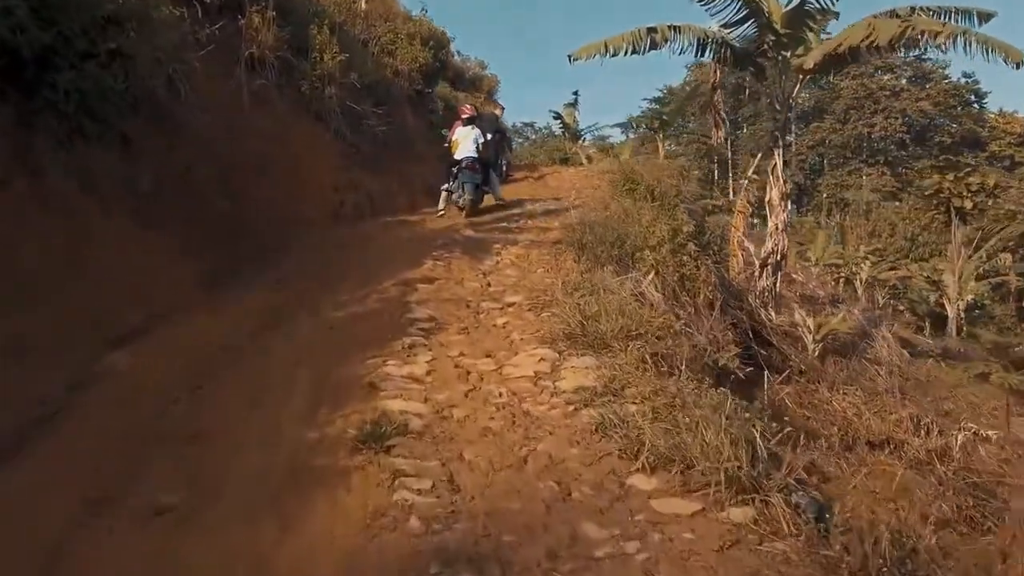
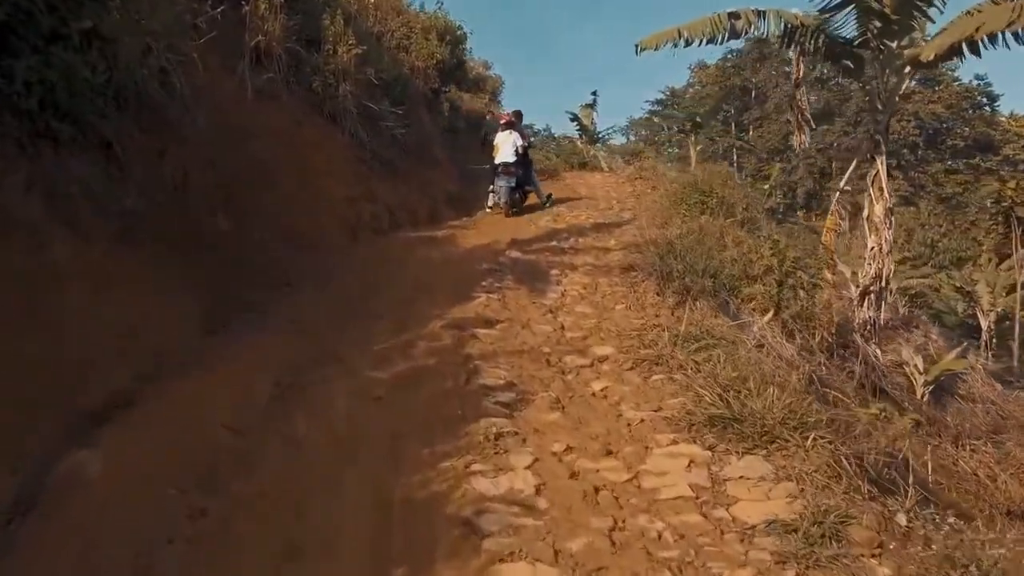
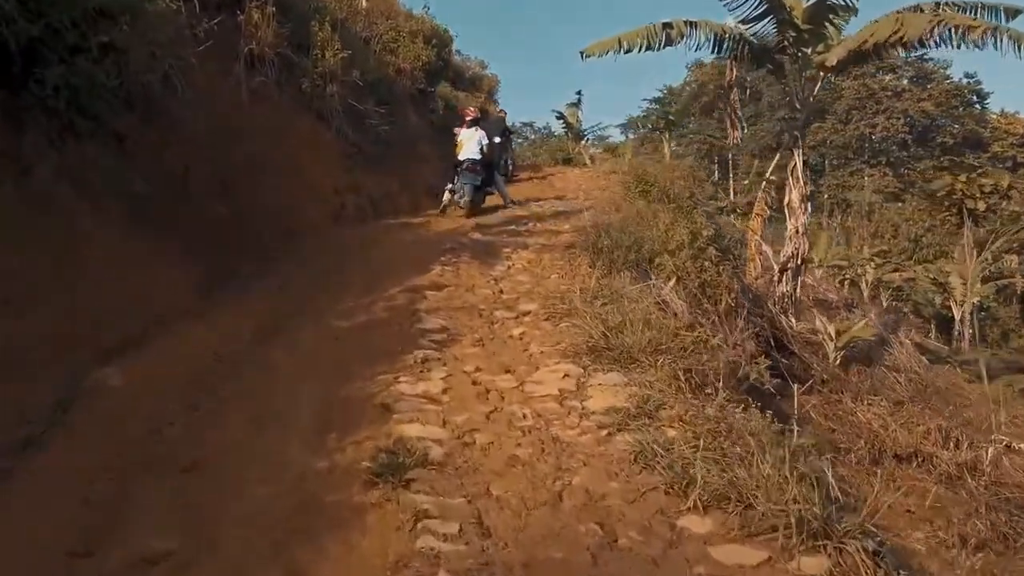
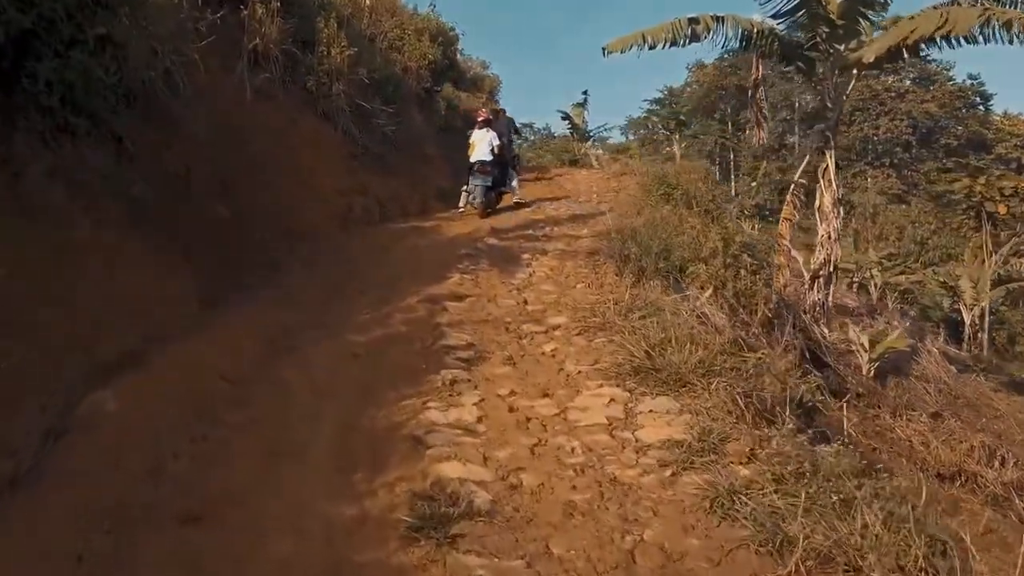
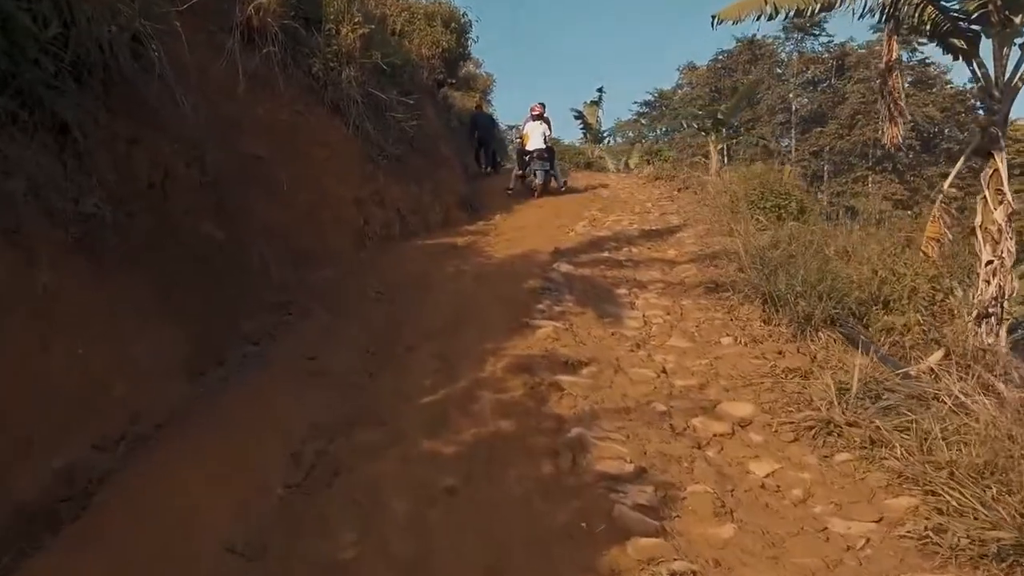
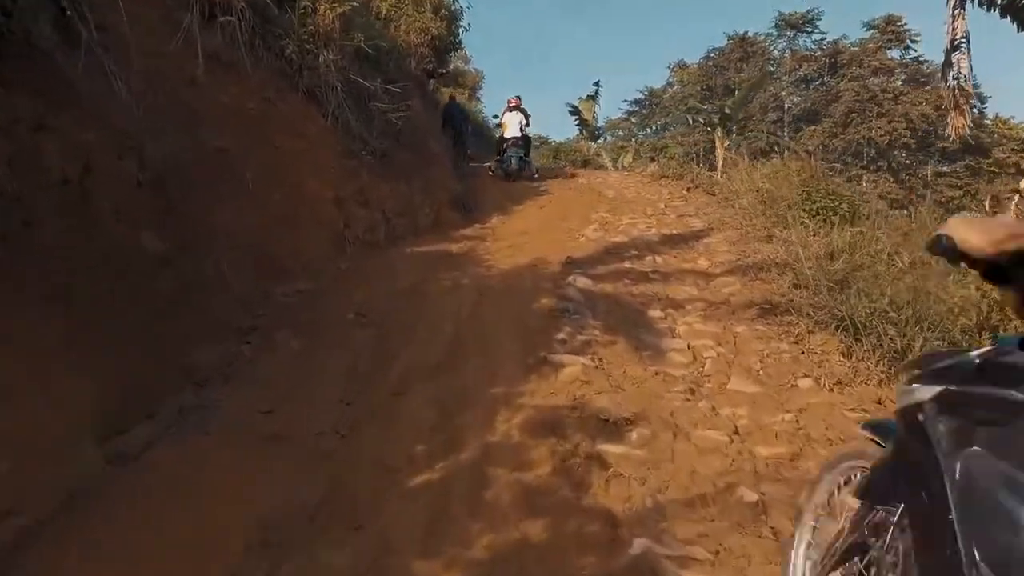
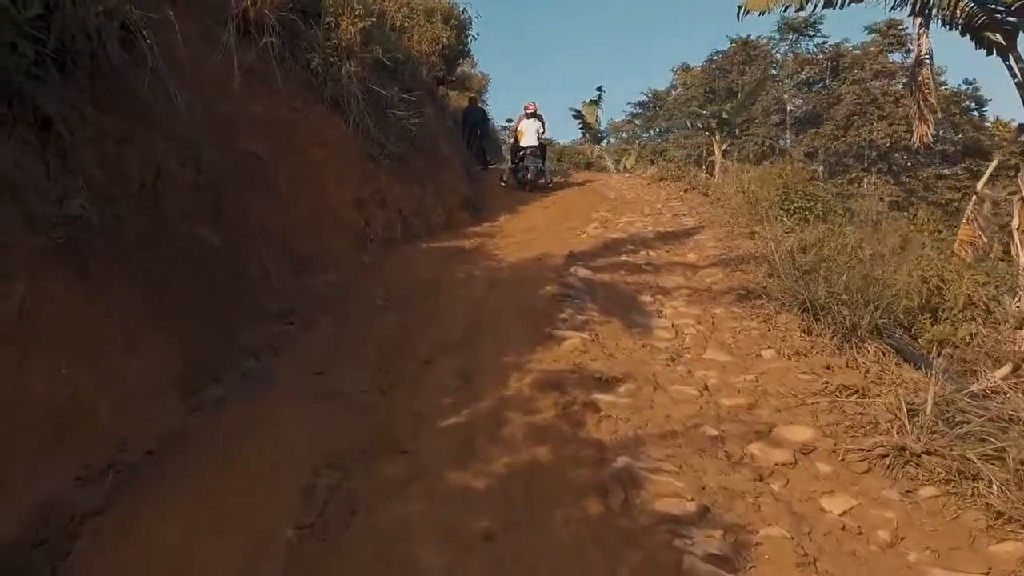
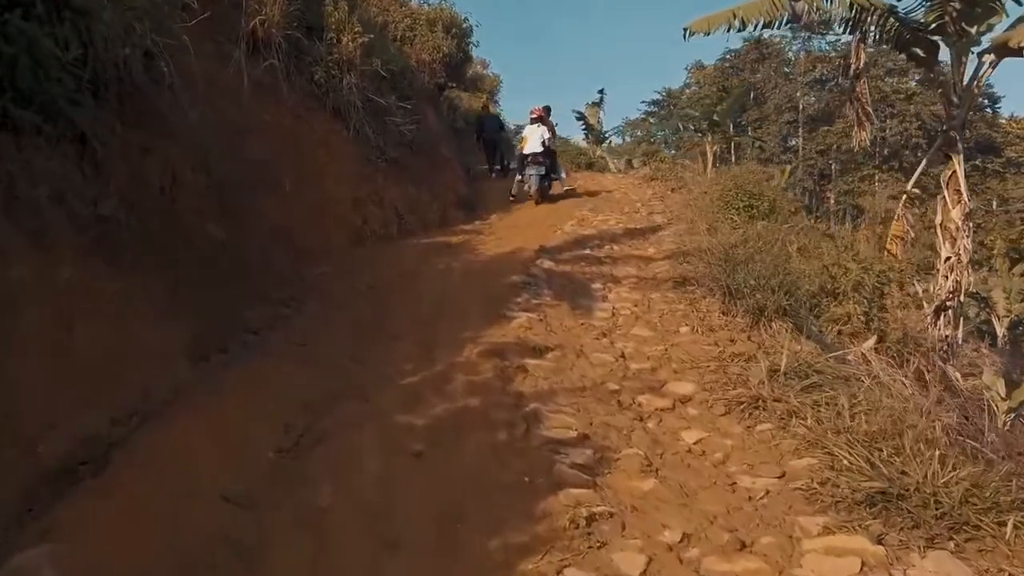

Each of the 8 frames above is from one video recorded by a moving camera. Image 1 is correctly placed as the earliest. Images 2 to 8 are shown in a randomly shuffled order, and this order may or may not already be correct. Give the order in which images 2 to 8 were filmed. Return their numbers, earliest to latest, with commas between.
3, 4, 2, 8, 5, 7, 6
